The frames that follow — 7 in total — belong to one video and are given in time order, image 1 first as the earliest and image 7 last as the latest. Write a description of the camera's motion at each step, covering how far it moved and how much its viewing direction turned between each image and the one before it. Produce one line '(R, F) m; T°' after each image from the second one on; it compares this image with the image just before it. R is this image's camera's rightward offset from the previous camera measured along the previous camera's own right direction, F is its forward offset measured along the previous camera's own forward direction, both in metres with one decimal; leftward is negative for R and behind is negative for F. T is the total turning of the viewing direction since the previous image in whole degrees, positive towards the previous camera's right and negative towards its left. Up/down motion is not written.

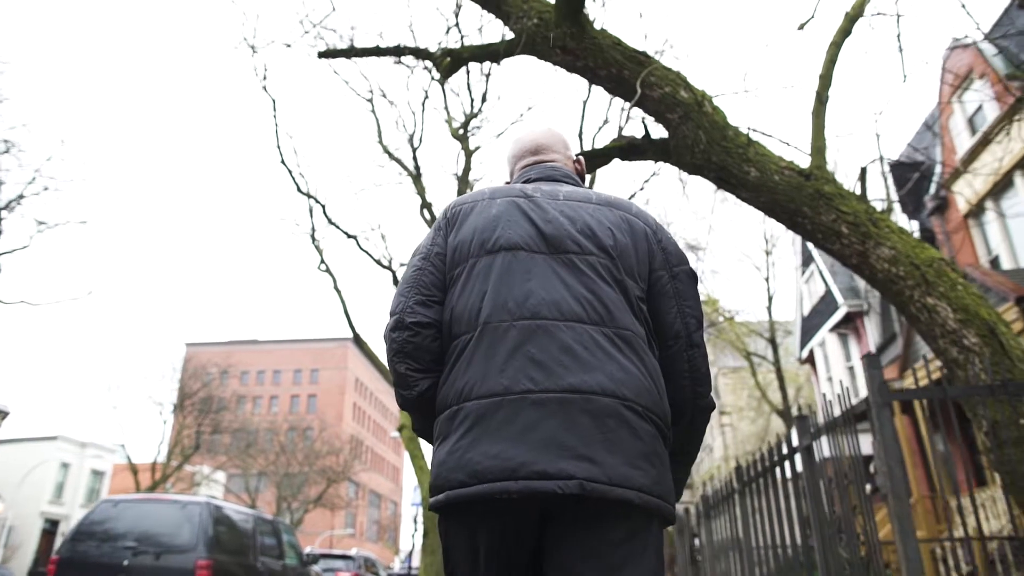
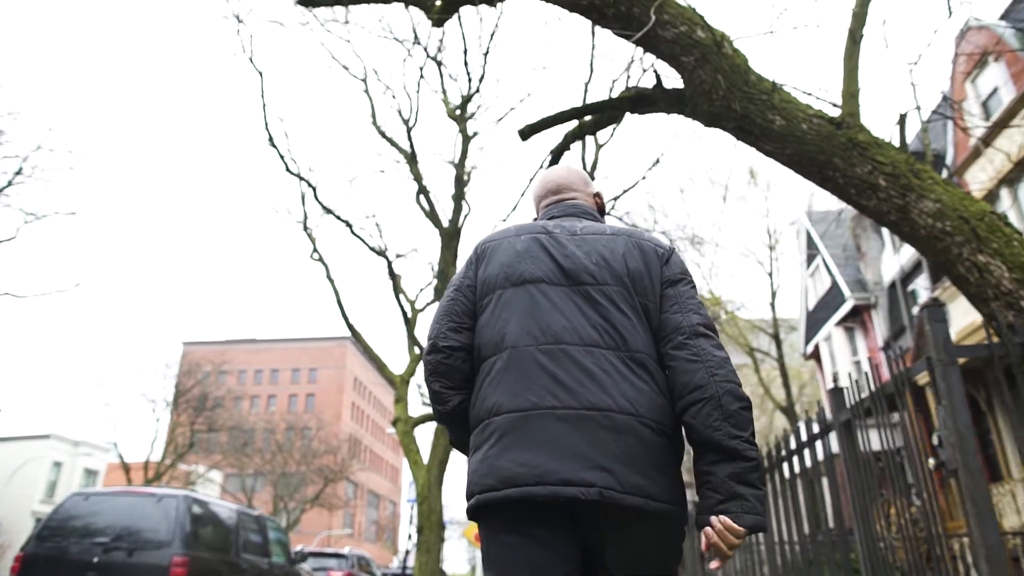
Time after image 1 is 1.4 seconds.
(0.0, +0.4) m; 0°
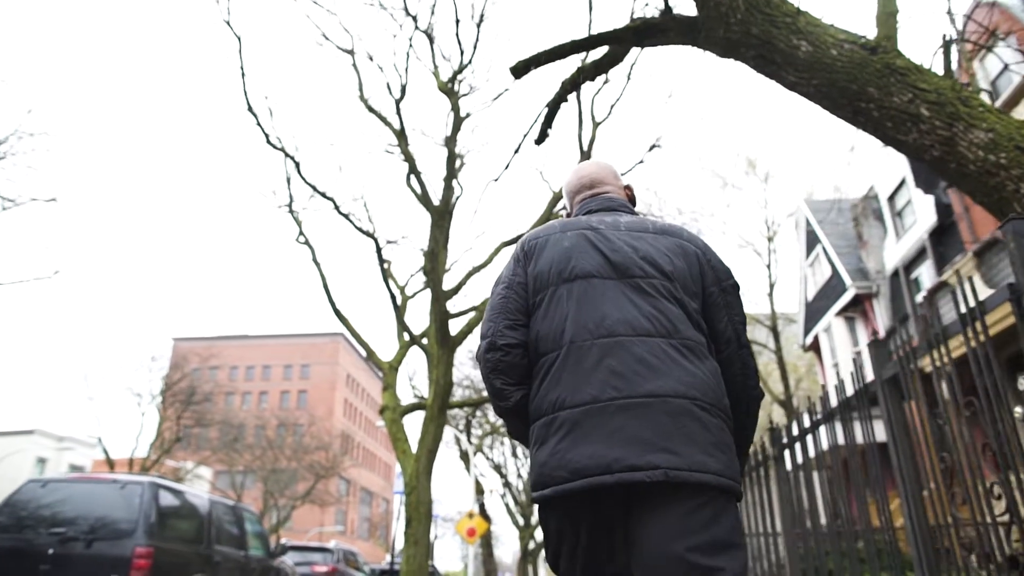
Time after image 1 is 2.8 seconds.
(0.0, +0.4) m; 0°
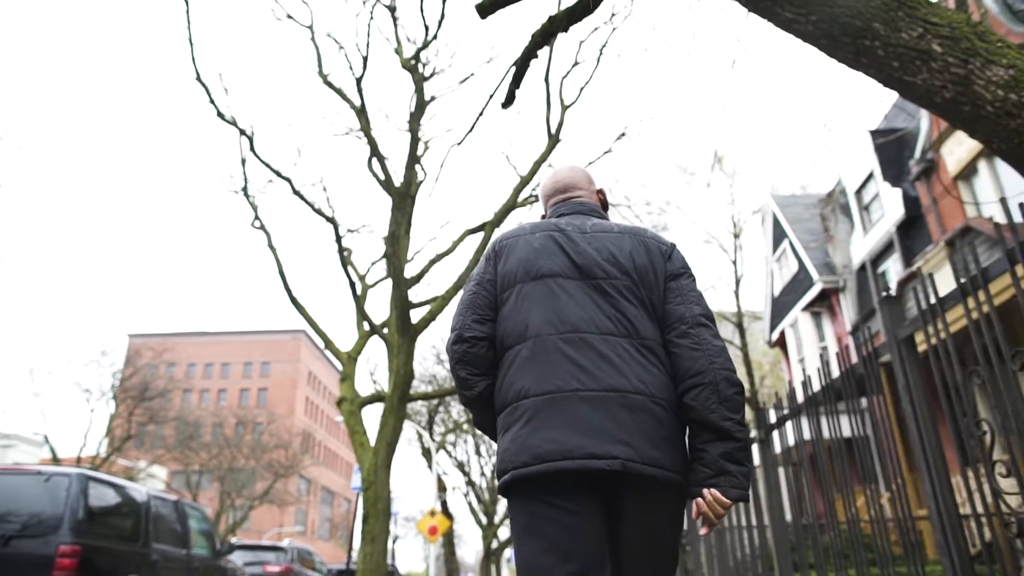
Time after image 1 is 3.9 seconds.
(0.0, +0.4) m; +3°
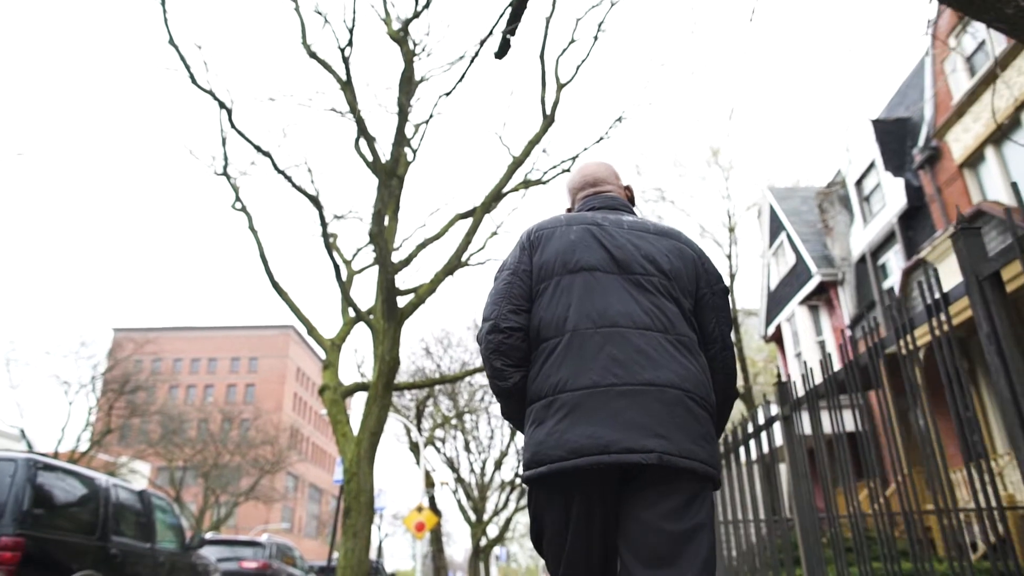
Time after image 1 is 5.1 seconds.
(0.0, +0.4) m; +1°
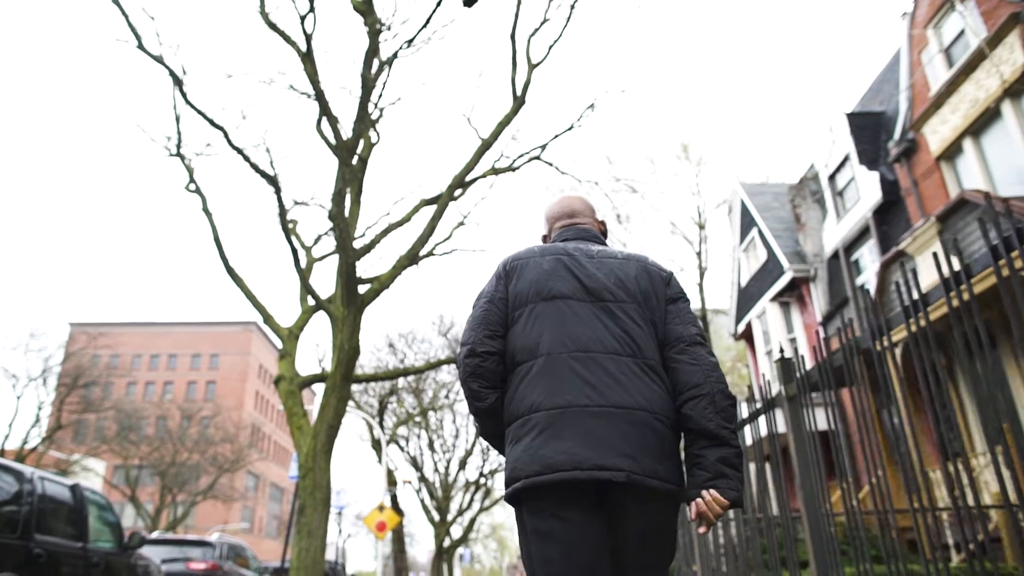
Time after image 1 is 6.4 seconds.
(0.0, +0.4) m; +2°
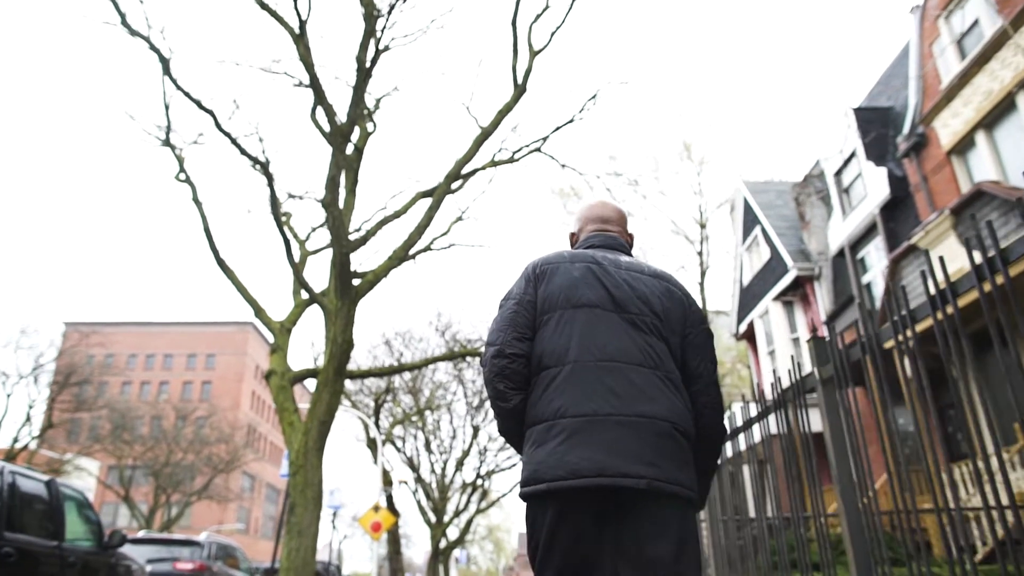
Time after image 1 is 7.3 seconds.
(0.0, +0.3) m; 0°
